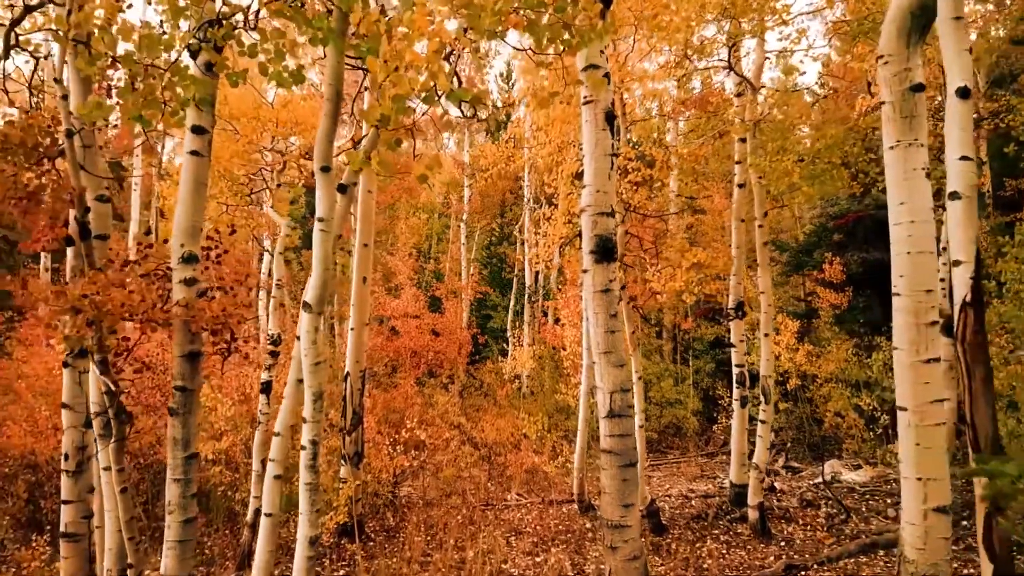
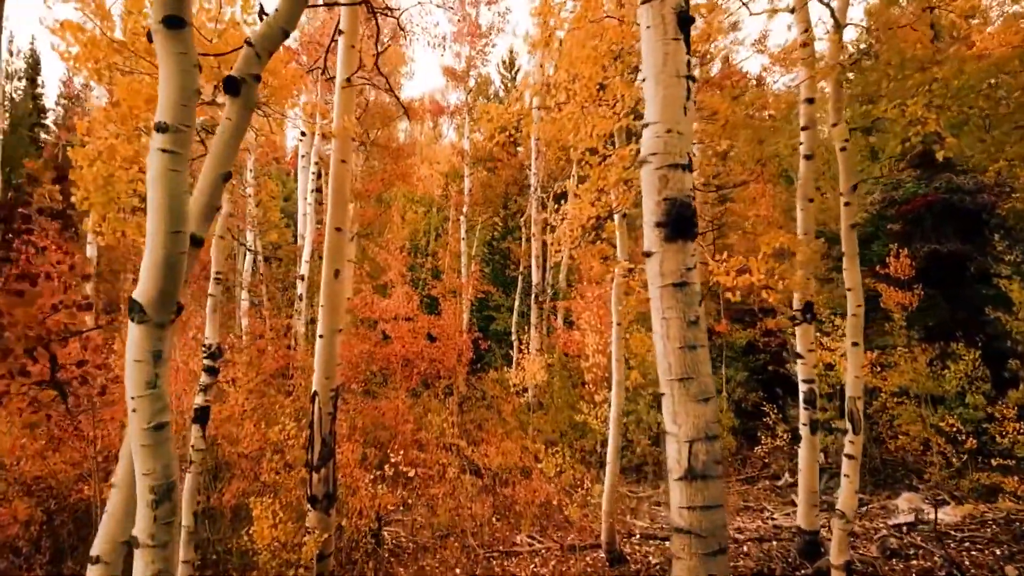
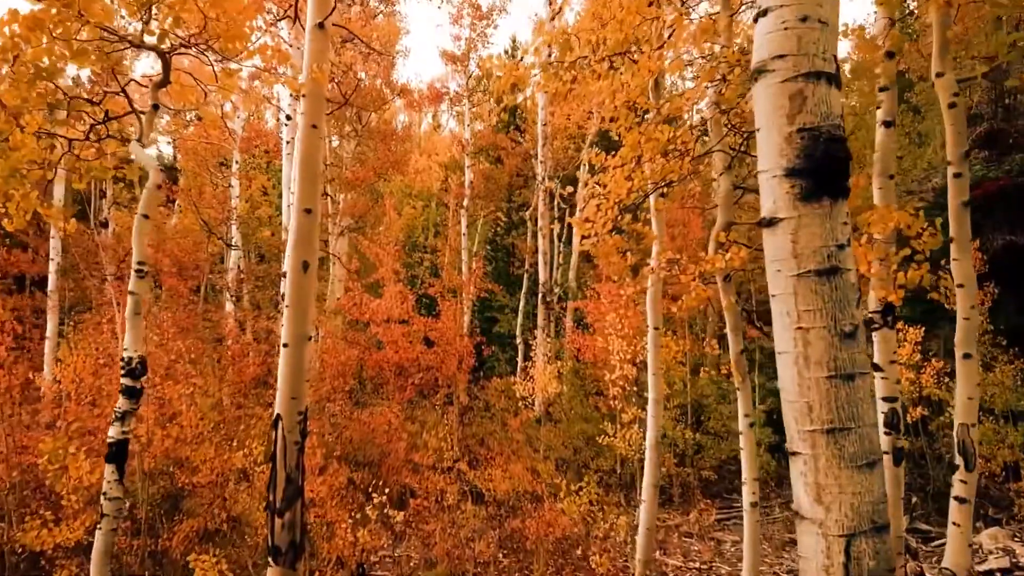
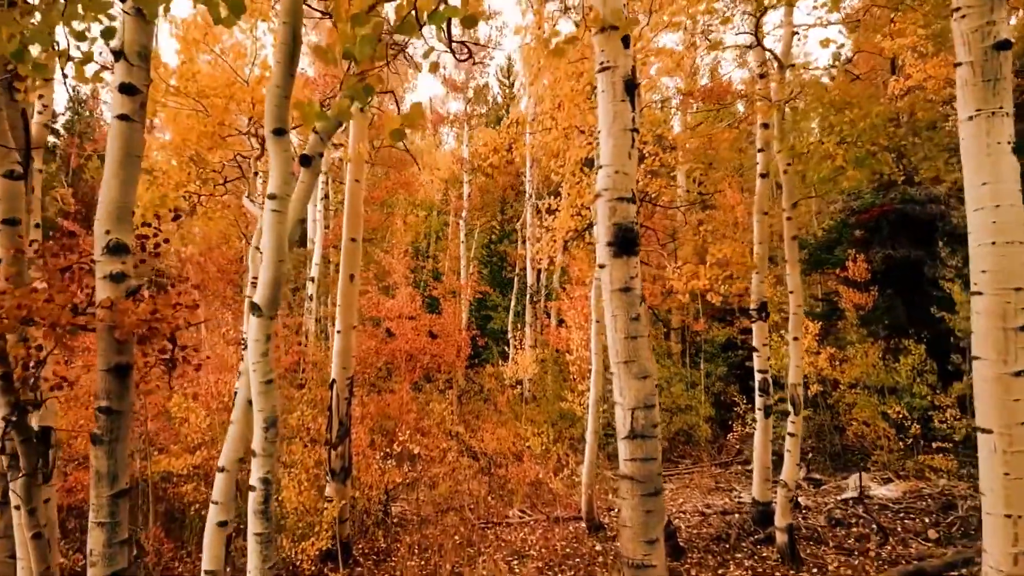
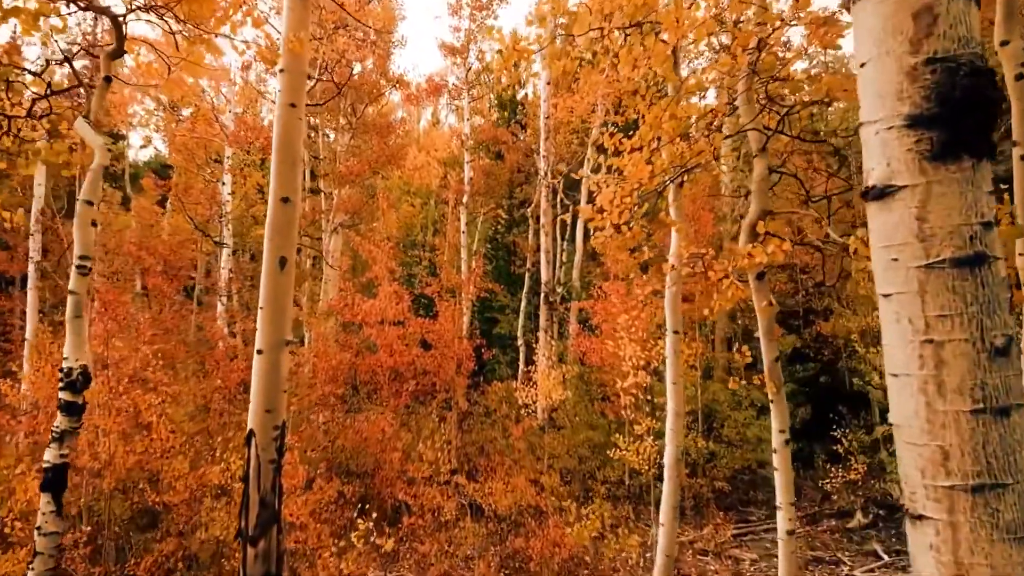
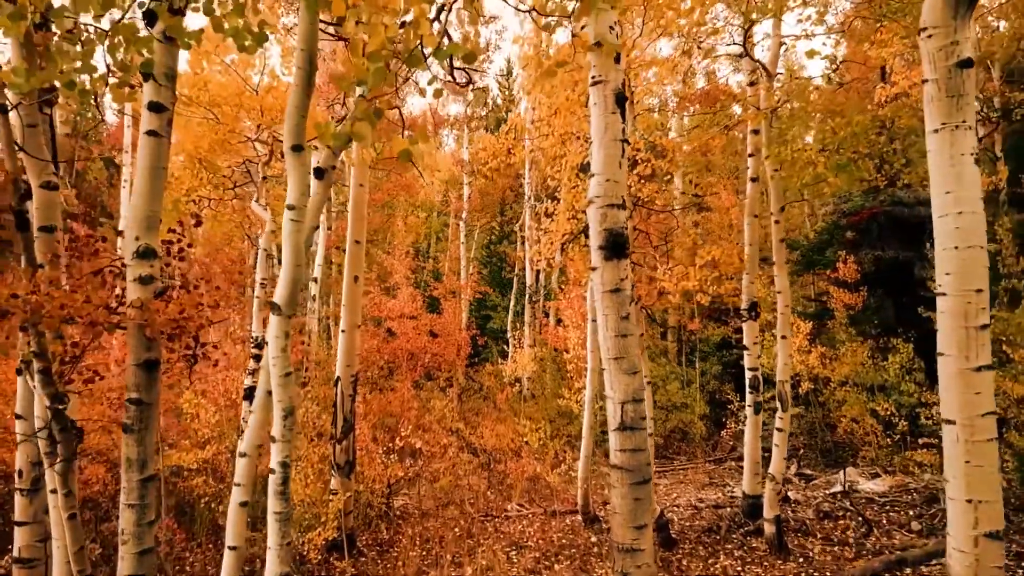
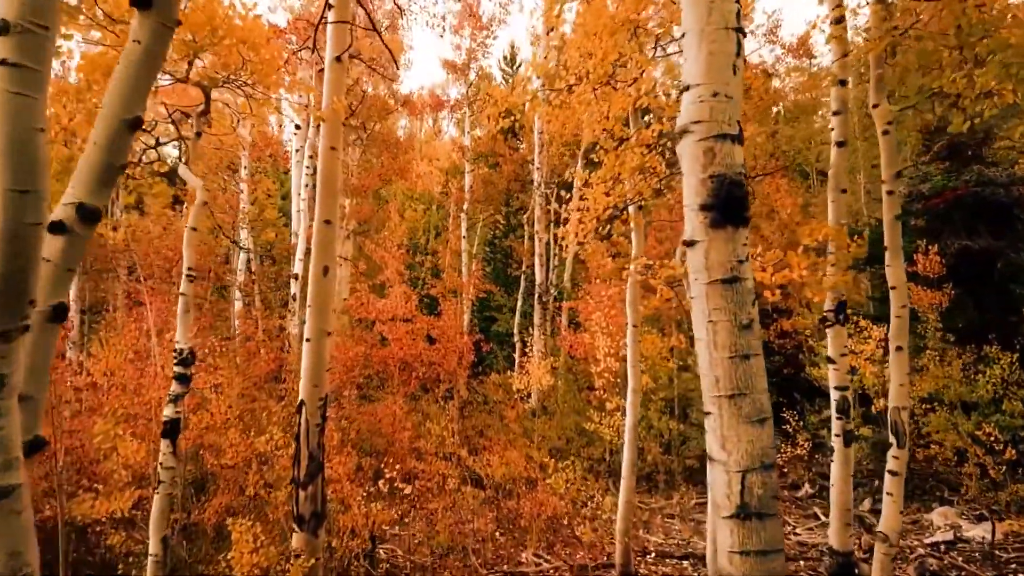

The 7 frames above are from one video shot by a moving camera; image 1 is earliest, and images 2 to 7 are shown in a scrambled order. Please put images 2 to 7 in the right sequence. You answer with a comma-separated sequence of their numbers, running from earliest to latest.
6, 4, 2, 7, 3, 5
